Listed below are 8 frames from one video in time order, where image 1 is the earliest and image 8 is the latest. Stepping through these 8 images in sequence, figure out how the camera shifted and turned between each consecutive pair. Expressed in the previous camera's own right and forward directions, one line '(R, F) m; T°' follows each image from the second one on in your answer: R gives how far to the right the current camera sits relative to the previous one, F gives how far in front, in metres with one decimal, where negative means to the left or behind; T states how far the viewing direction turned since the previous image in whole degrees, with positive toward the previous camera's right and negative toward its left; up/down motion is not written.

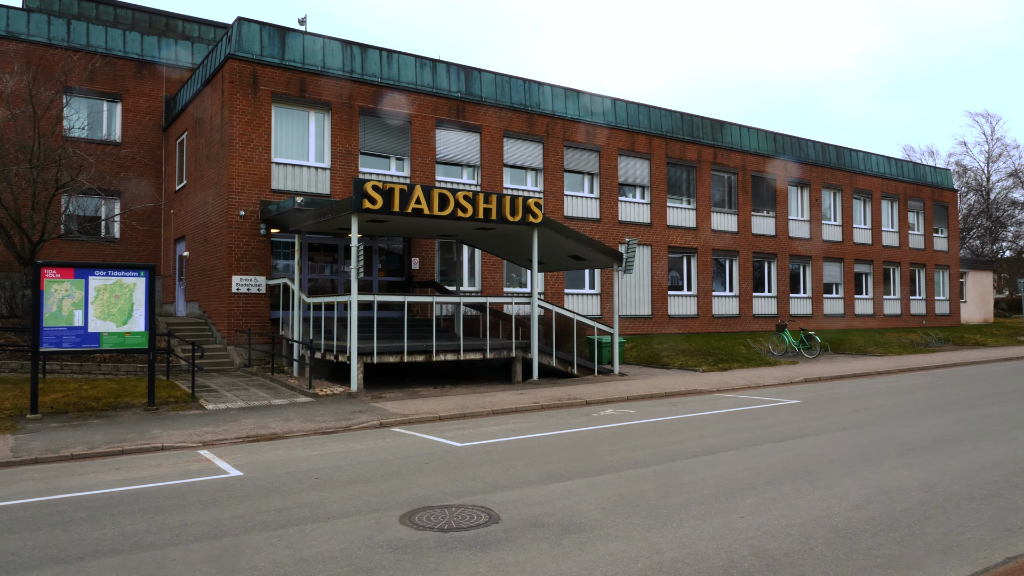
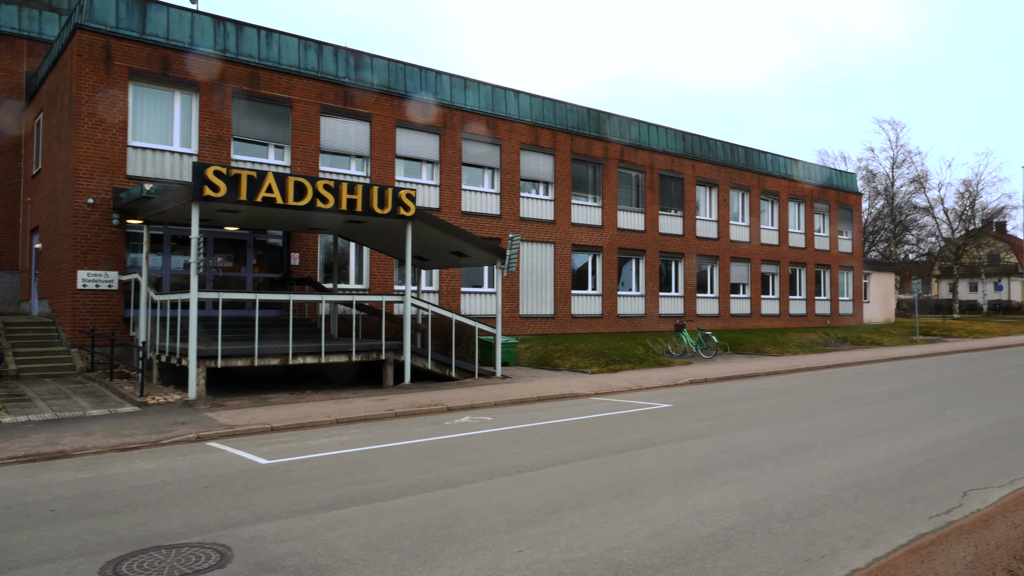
(+1.2, +0.7) m; +5°
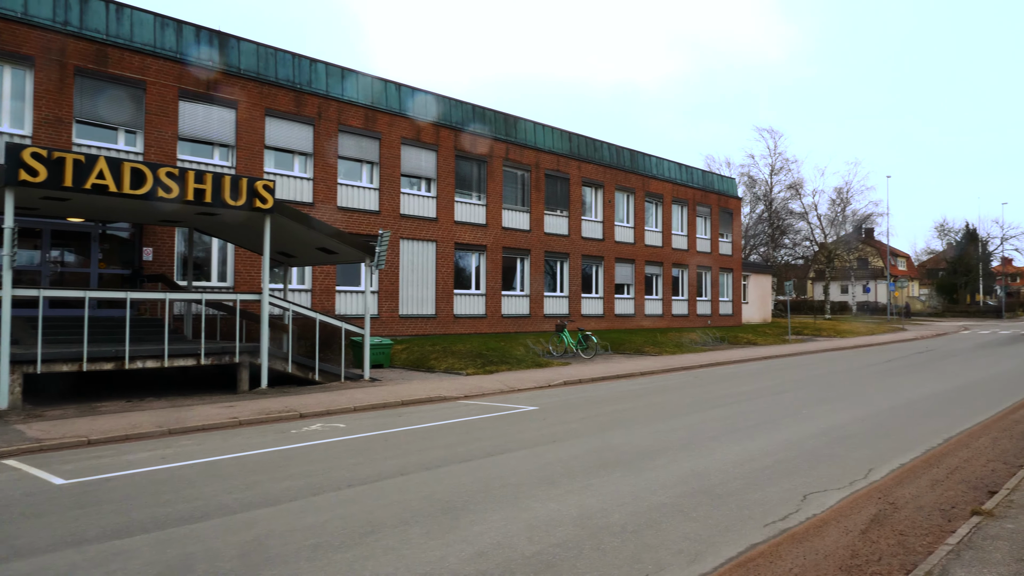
(+0.6, +0.5) m; +7°
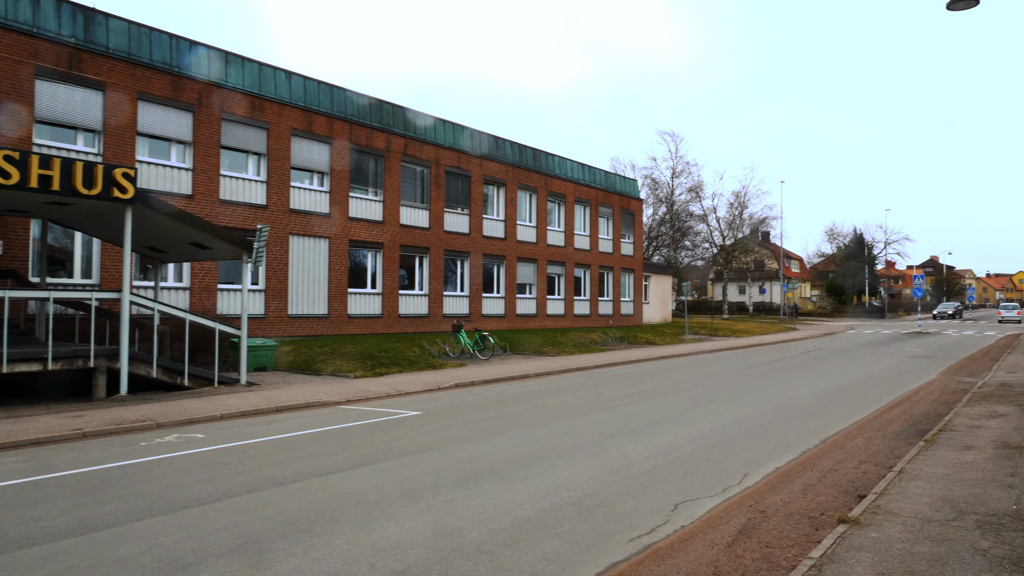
(+0.4, +0.5) m; +7°
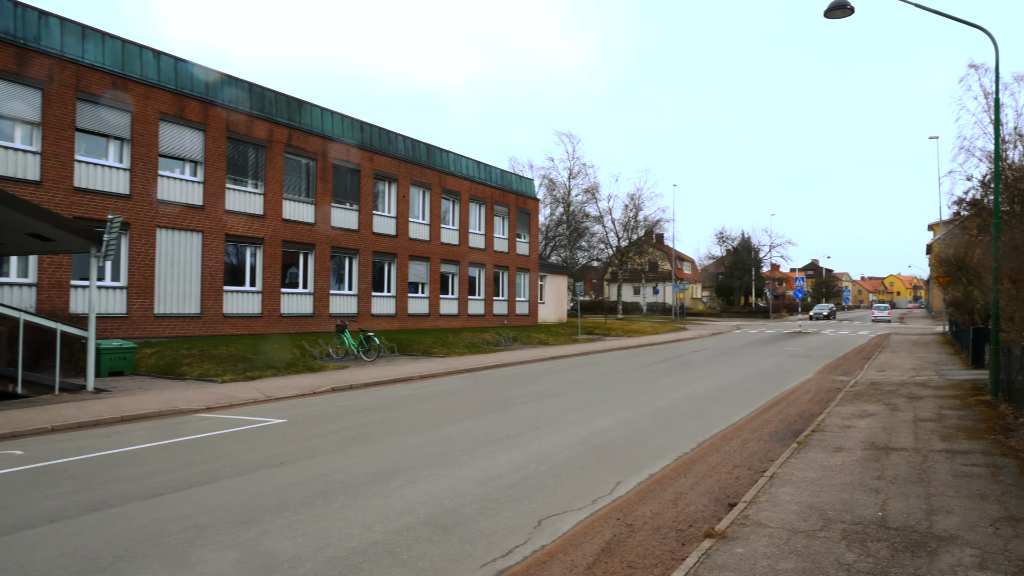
(+0.4, +0.5) m; +7°
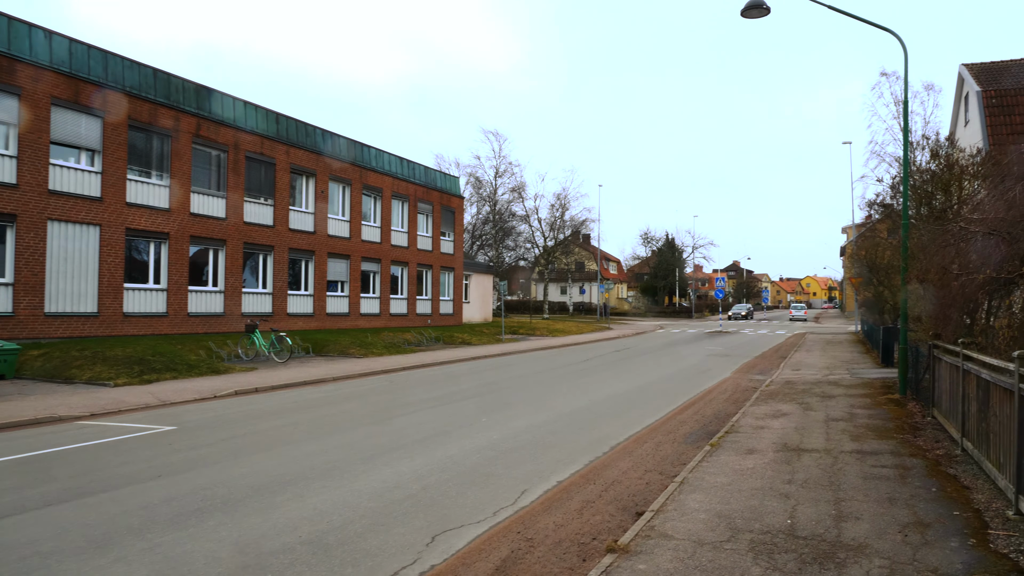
(+0.3, +0.4) m; +5°
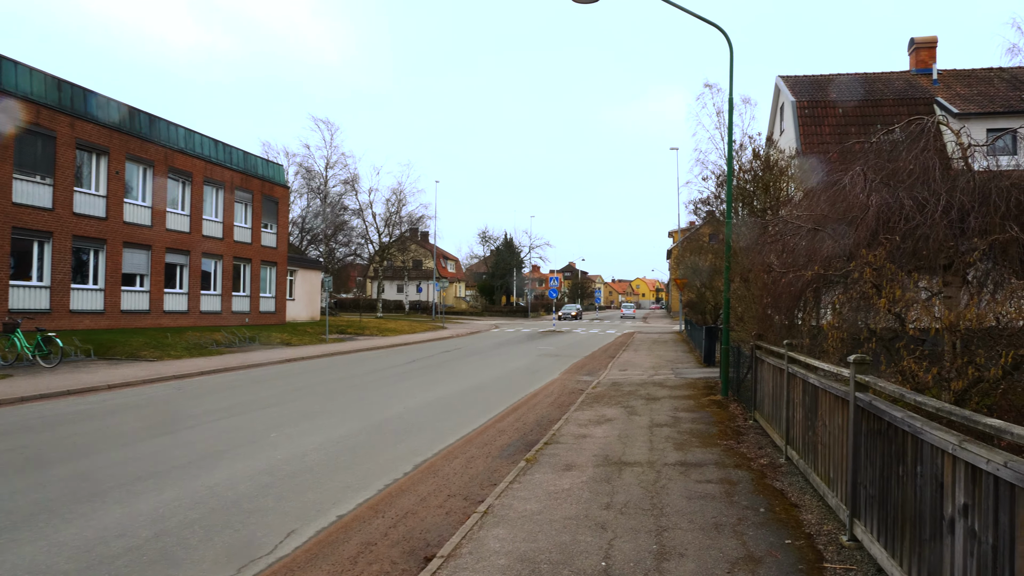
(+0.5, +1.1) m; +12°
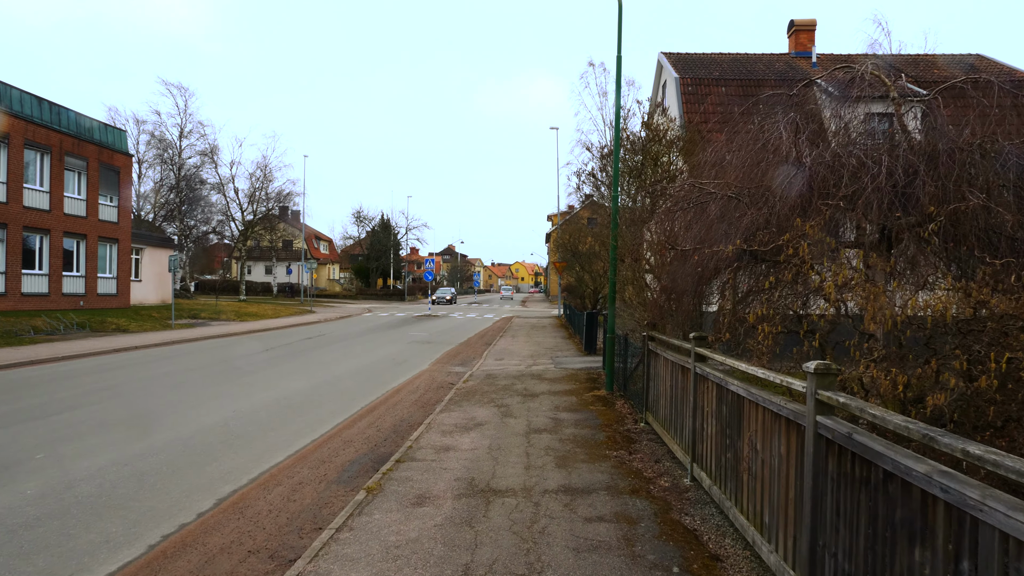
(+0.3, +1.6) m; +9°
